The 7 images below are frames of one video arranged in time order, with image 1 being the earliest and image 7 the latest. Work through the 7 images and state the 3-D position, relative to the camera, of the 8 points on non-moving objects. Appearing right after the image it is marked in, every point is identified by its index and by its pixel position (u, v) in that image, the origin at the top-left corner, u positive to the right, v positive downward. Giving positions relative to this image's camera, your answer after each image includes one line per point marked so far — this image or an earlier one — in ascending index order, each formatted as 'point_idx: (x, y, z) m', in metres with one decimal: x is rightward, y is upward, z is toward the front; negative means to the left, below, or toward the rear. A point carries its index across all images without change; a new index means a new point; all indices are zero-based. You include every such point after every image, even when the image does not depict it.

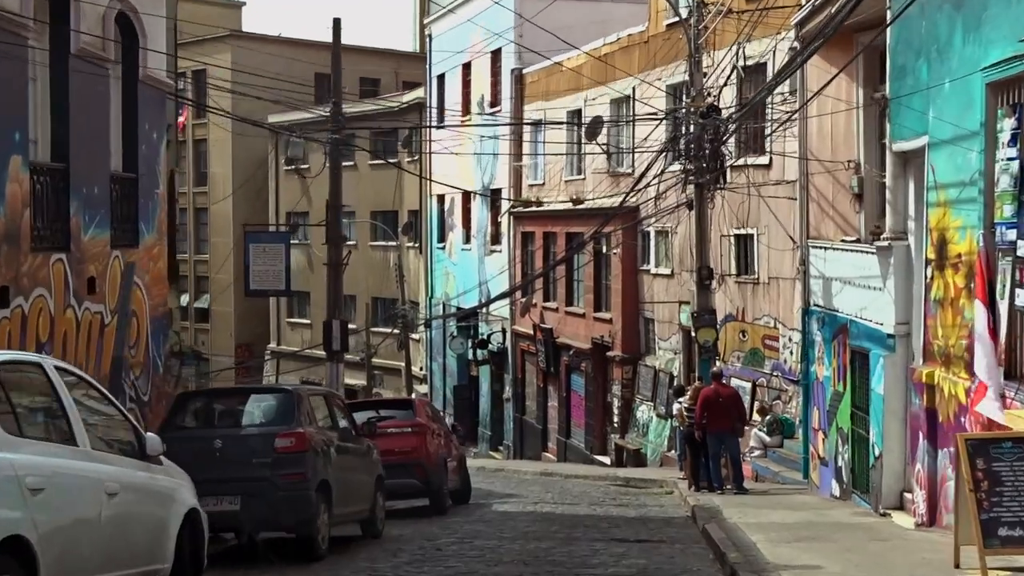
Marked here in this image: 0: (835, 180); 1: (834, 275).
0: (+4.3, +1.4, +17.7) m
1: (+4.2, +0.2, +17.0) m
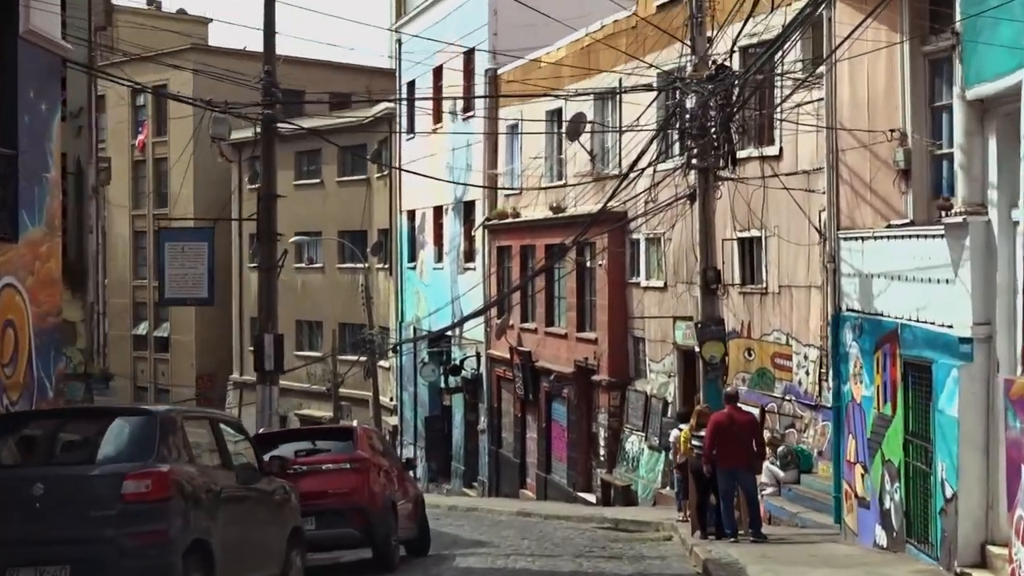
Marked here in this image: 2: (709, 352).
0: (+3.9, +1.4, +14.4) m
1: (+3.8, +0.2, +13.8) m
2: (+2.5, -0.8, +16.8) m
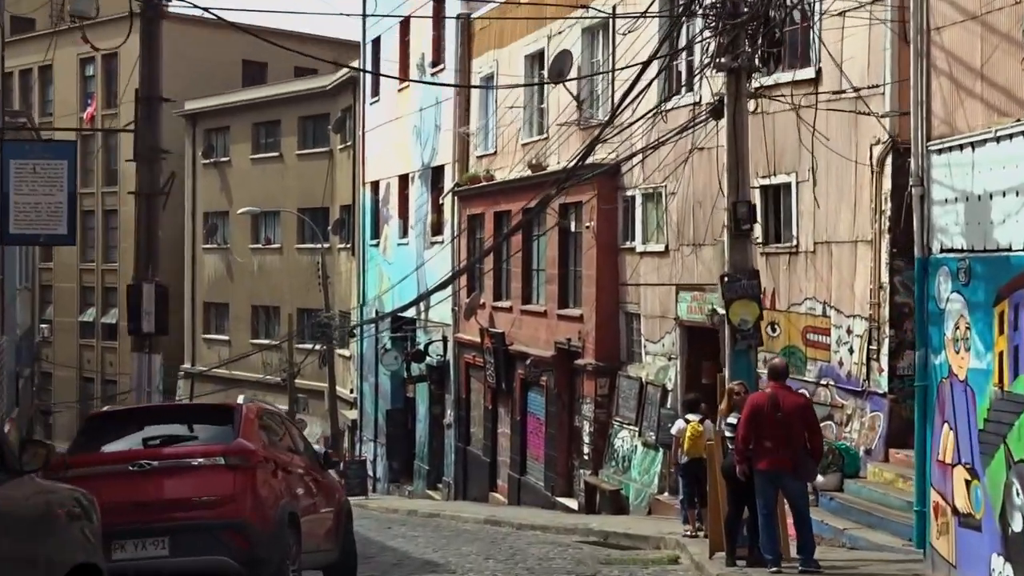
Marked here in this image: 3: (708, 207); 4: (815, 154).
0: (+3.6, +2.0, +10.2) m
1: (+3.5, +0.7, +9.5) m
2: (+2.2, -0.2, +12.6) m
3: (+2.9, +1.2, +19.5) m
4: (+3.8, +1.7, +16.8) m
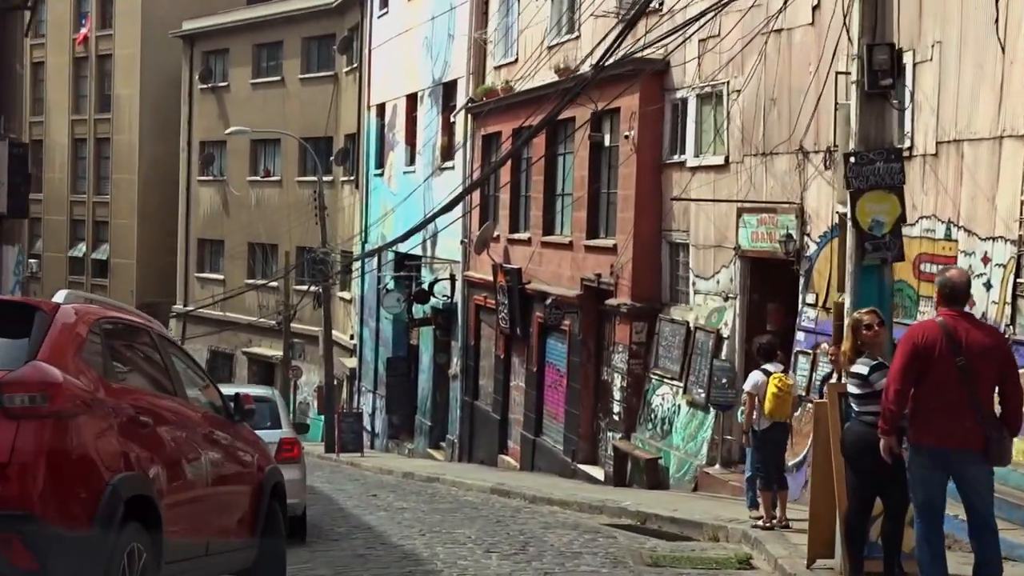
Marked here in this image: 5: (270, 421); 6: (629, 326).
0: (+3.8, +2.6, +6.0) m
1: (+3.6, +1.3, +5.4) m
2: (+2.3, +0.5, +8.4) m
3: (+3.1, +2.1, +15.3) m
4: (+4.1, +2.5, +12.6) m
5: (-2.2, -1.2, +12.1) m
6: (+1.7, -0.5, +18.7) m
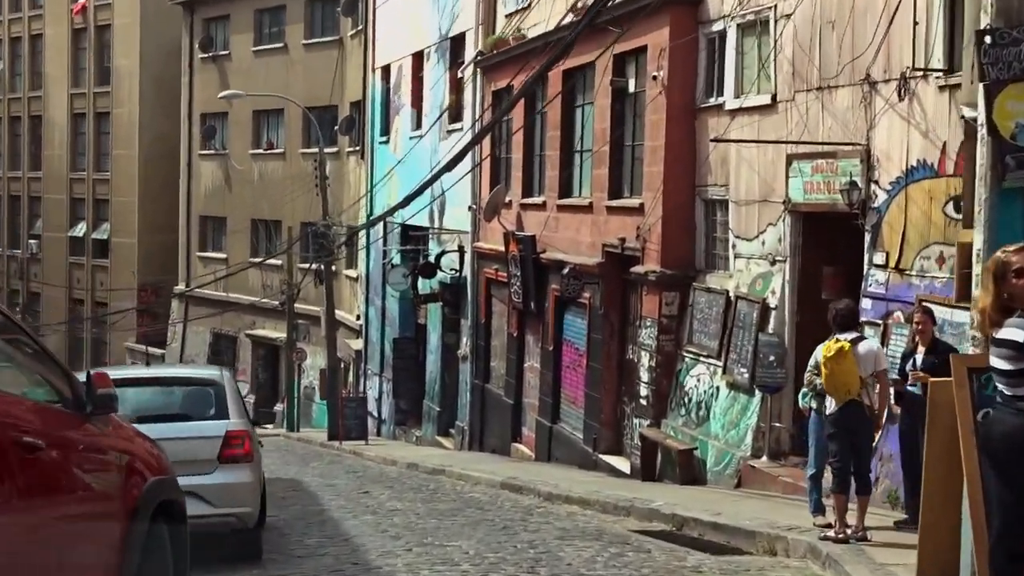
0: (+3.7, +2.9, +3.4) m
1: (+3.6, +1.6, +2.9) m
2: (+2.3, +0.8, +6.0) m
3: (+3.2, +2.5, +12.8) m
4: (+4.1, +2.9, +10.0) m
5: (-2.2, -0.9, +9.7) m
6: (+1.8, -0.1, +16.3) m
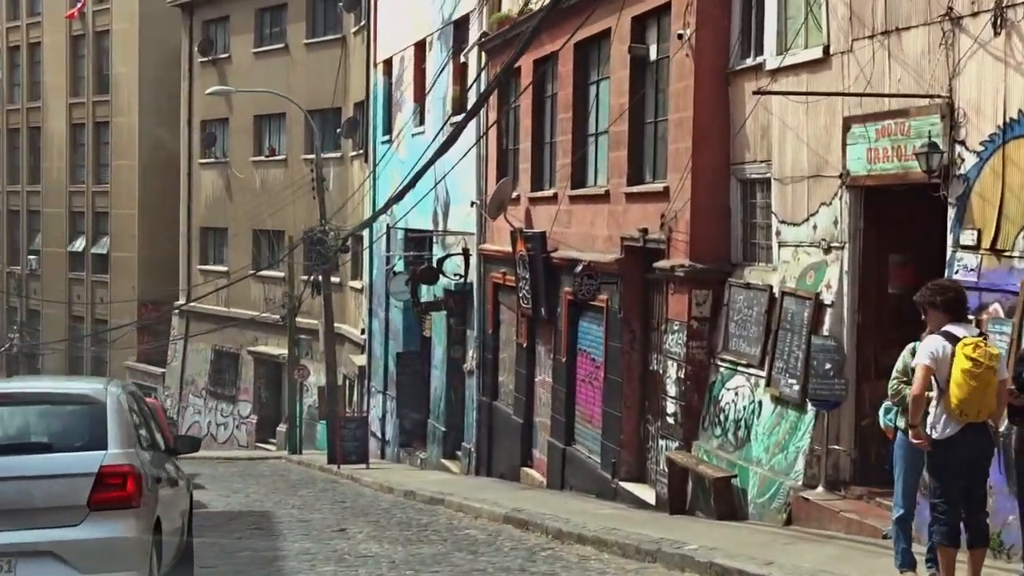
0: (+3.5, +3.1, +1.0) m
1: (+3.3, +1.8, +0.4) m
2: (+2.1, +1.0, +3.5) m
3: (+3.1, +2.6, +10.3) m
4: (+4.0, +3.0, +7.6) m
5: (-2.3, -0.8, +7.3) m
6: (+1.8, -0.1, +13.8) m
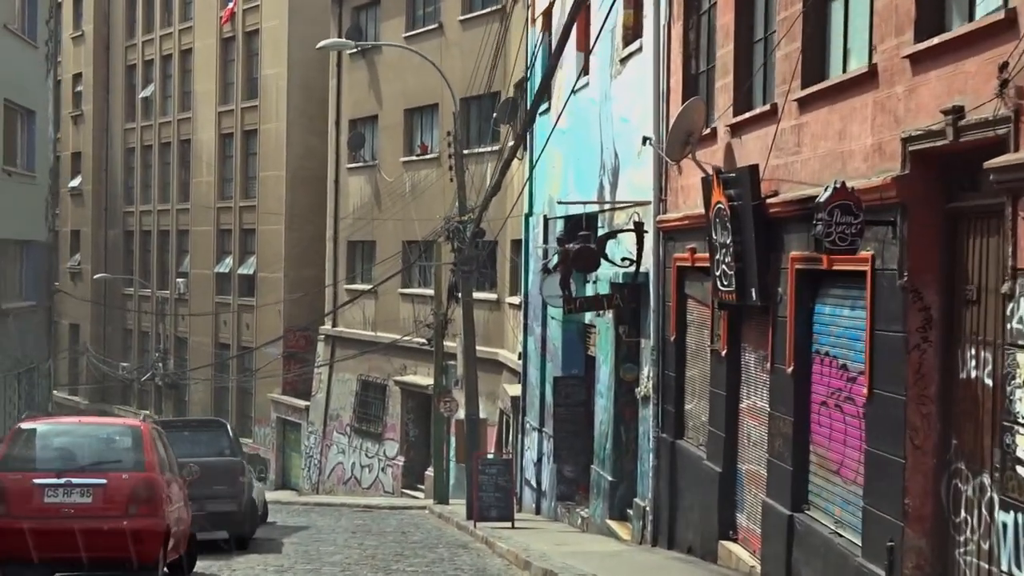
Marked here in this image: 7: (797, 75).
0: (+2.6, +4.0, -6.1) m
1: (+2.4, +2.7, -6.7) m
2: (+1.6, +1.8, -3.5) m
3: (+3.6, +3.2, +3.2) m
4: (+4.1, +3.7, +0.3) m
5: (-2.2, -0.2, +0.8) m
6: (+2.8, +0.4, +6.7) m
7: (+2.4, +1.8, +11.0) m
